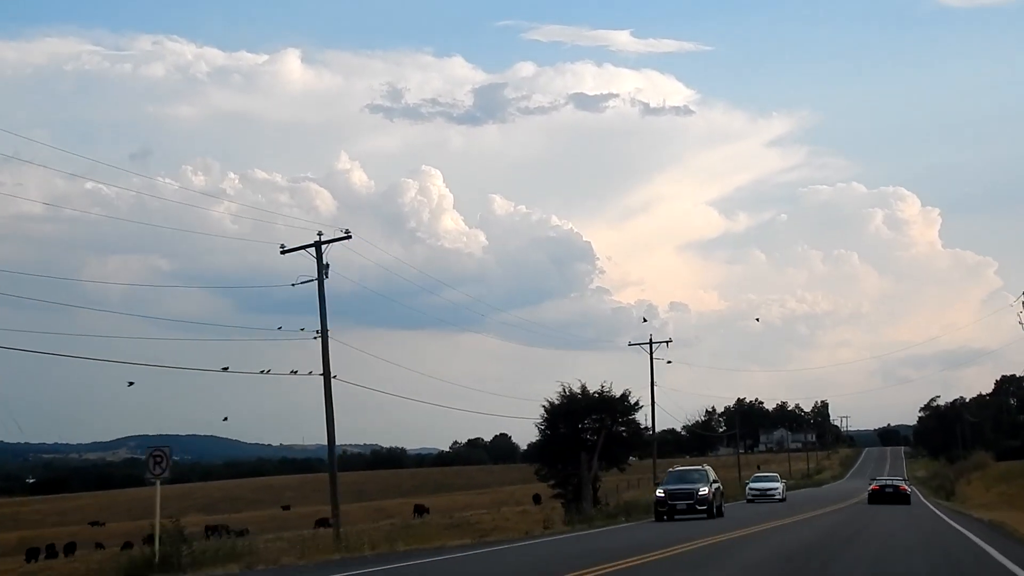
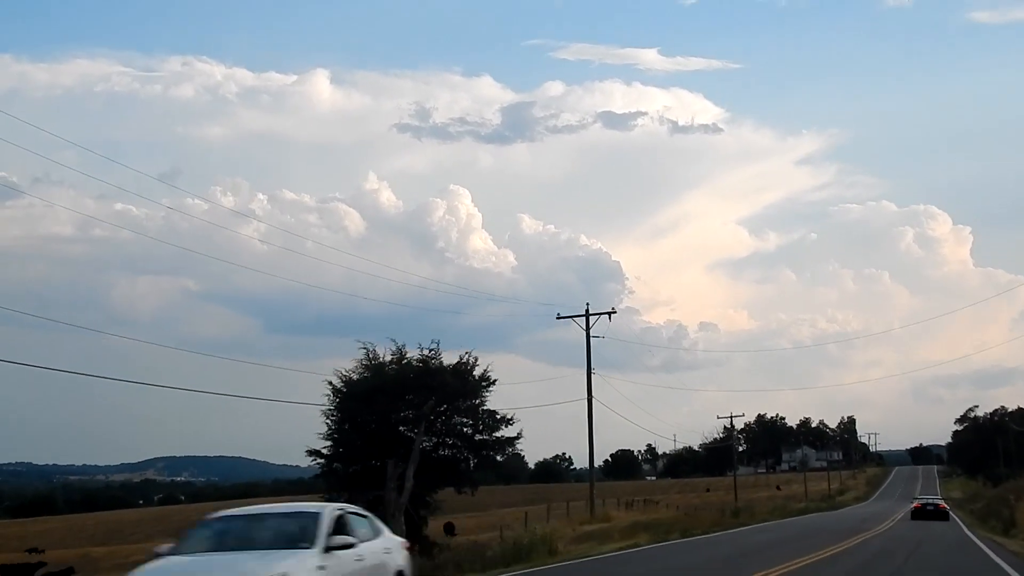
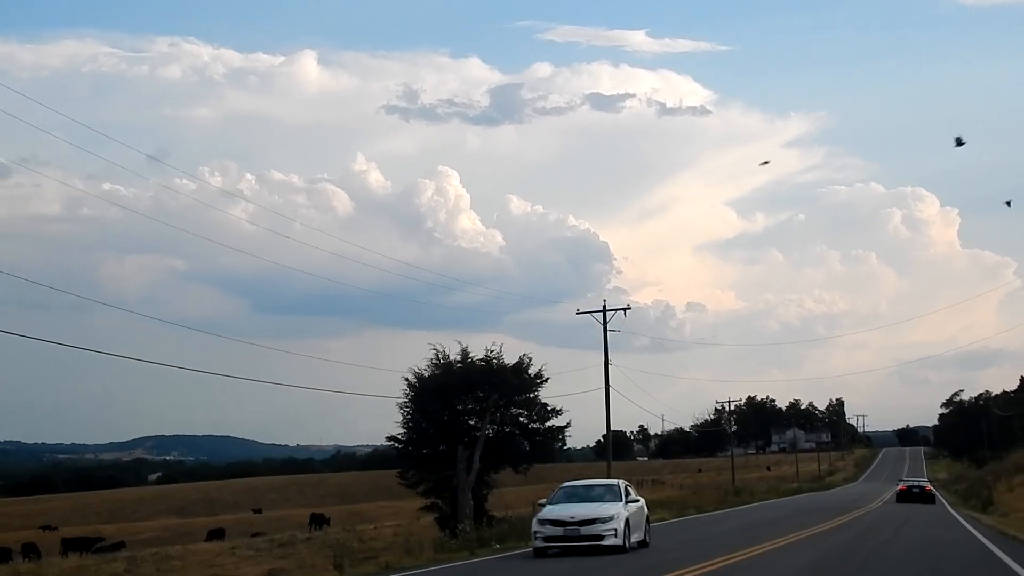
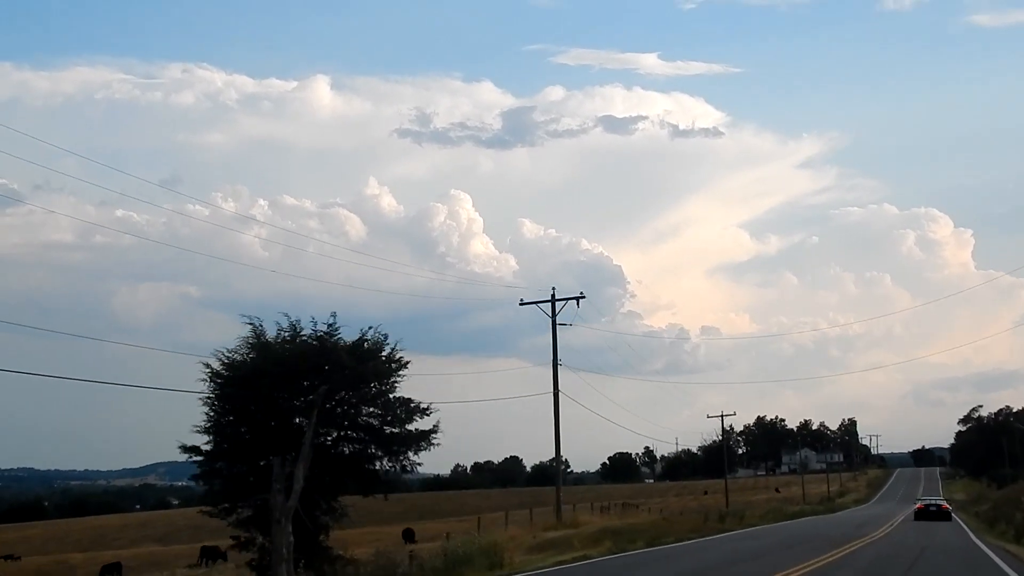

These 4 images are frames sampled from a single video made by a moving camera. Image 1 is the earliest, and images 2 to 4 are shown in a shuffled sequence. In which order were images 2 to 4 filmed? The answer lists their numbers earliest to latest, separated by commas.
3, 2, 4
